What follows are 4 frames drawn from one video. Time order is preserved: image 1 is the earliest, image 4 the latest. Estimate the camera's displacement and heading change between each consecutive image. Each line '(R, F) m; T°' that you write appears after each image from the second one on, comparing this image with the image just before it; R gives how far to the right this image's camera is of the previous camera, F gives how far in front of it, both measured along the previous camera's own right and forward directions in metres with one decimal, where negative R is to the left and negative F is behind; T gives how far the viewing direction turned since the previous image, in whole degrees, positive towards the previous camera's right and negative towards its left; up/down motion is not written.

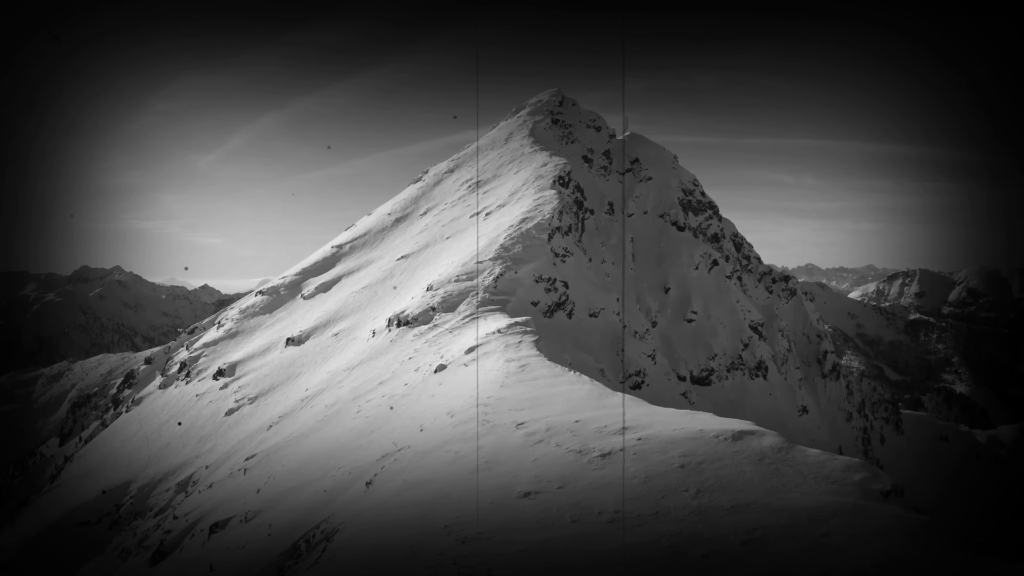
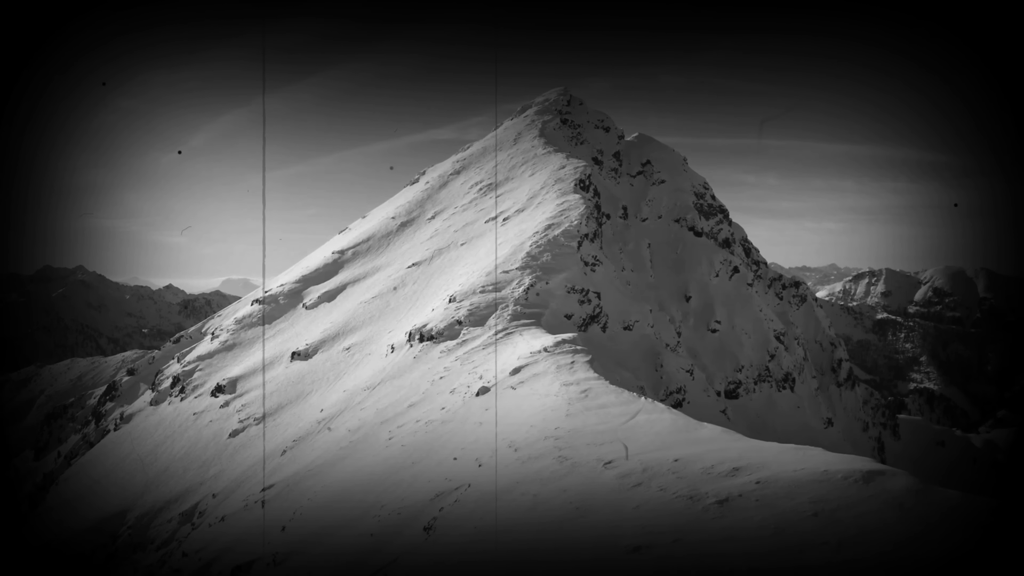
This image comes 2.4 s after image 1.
(-5.1, +4.0) m; +2°
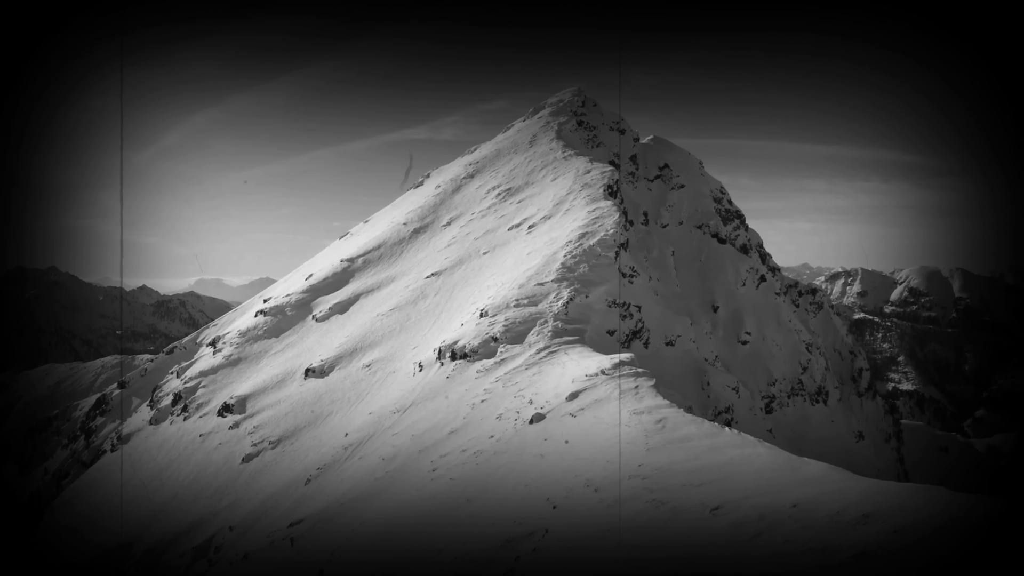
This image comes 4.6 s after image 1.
(-4.8, +3.7) m; +2°
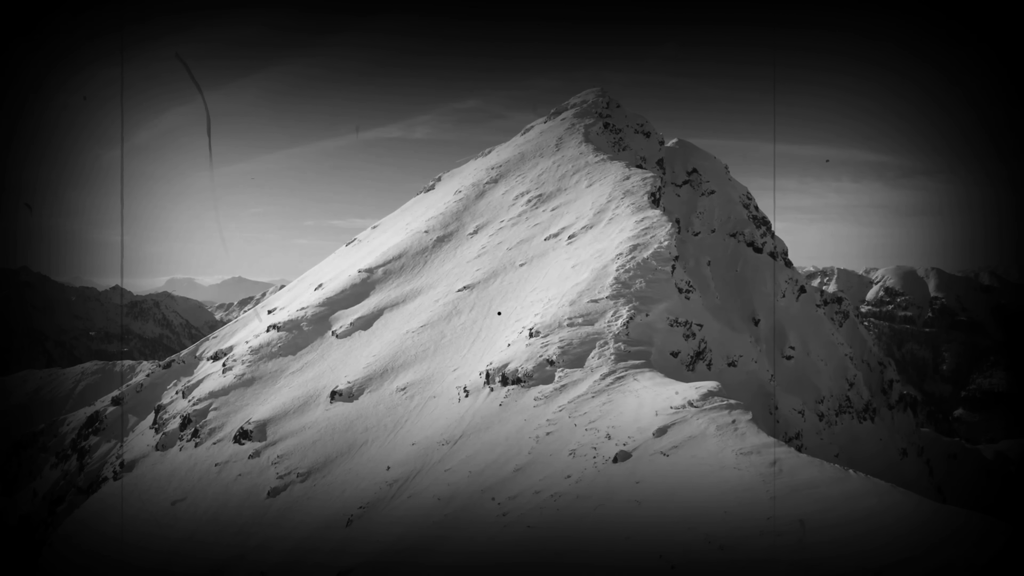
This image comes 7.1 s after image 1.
(-5.8, +4.4) m; +2°
